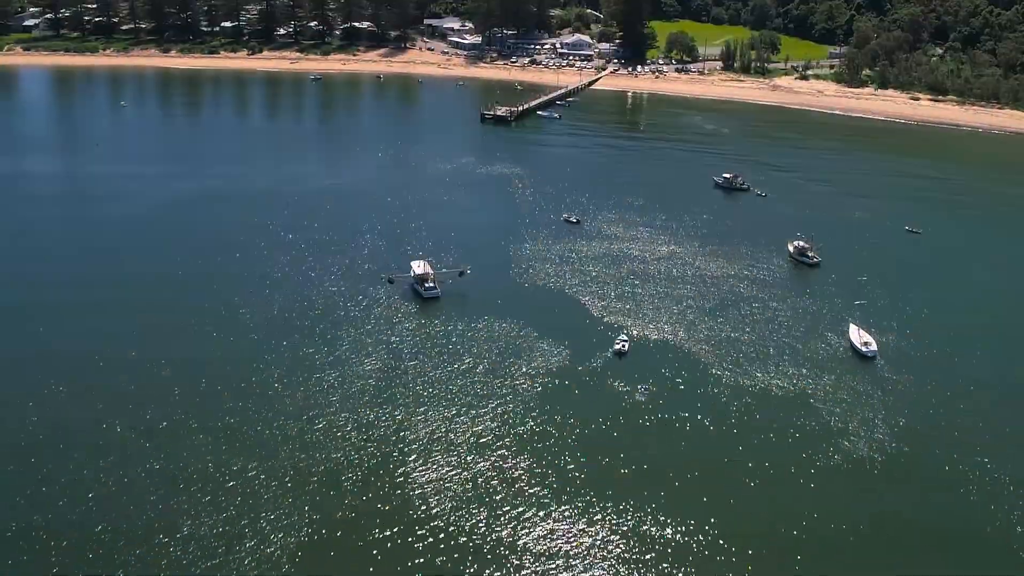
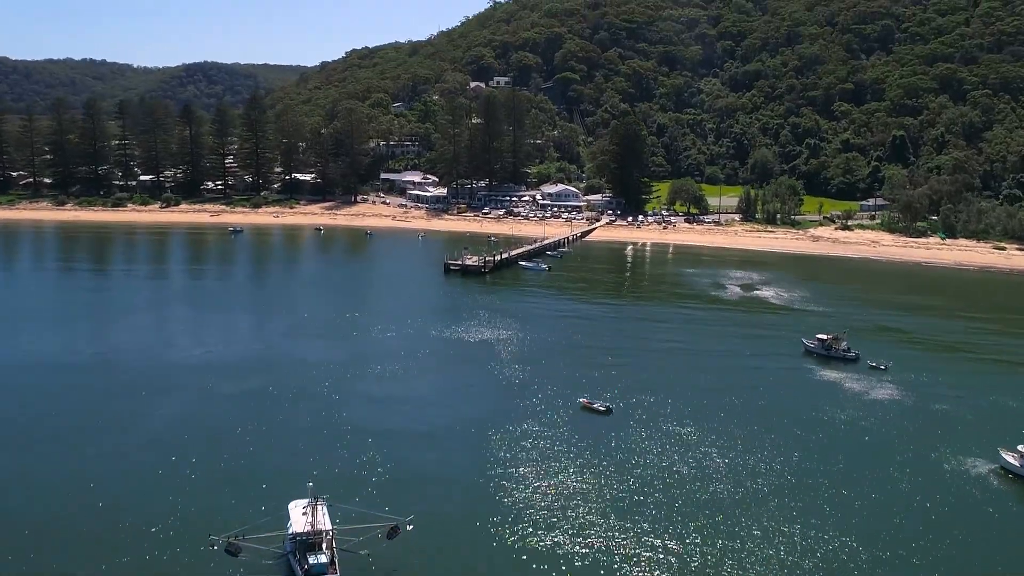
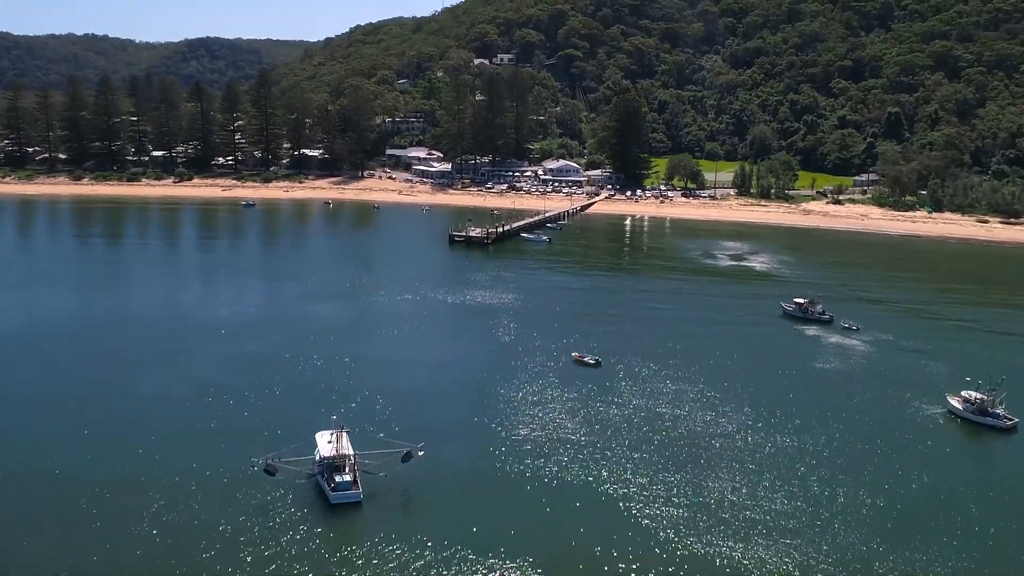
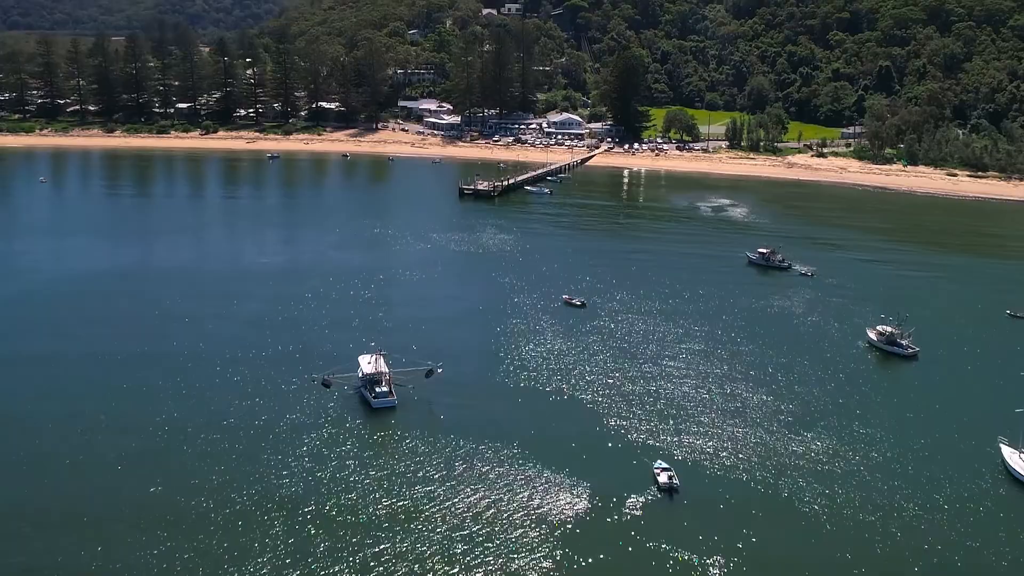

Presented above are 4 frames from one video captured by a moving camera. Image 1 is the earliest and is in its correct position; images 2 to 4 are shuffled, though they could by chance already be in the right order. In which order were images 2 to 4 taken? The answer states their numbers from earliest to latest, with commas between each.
4, 3, 2
